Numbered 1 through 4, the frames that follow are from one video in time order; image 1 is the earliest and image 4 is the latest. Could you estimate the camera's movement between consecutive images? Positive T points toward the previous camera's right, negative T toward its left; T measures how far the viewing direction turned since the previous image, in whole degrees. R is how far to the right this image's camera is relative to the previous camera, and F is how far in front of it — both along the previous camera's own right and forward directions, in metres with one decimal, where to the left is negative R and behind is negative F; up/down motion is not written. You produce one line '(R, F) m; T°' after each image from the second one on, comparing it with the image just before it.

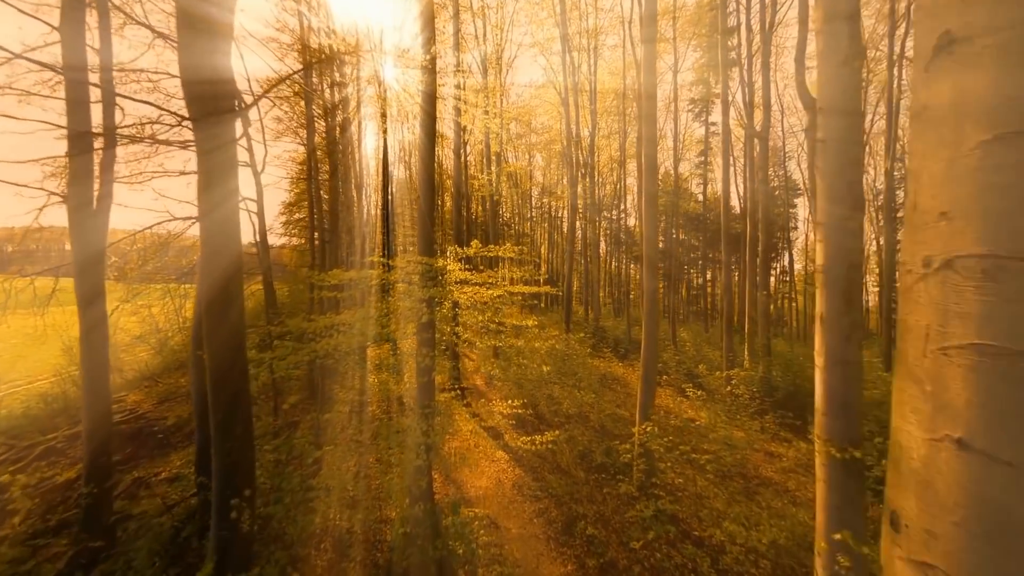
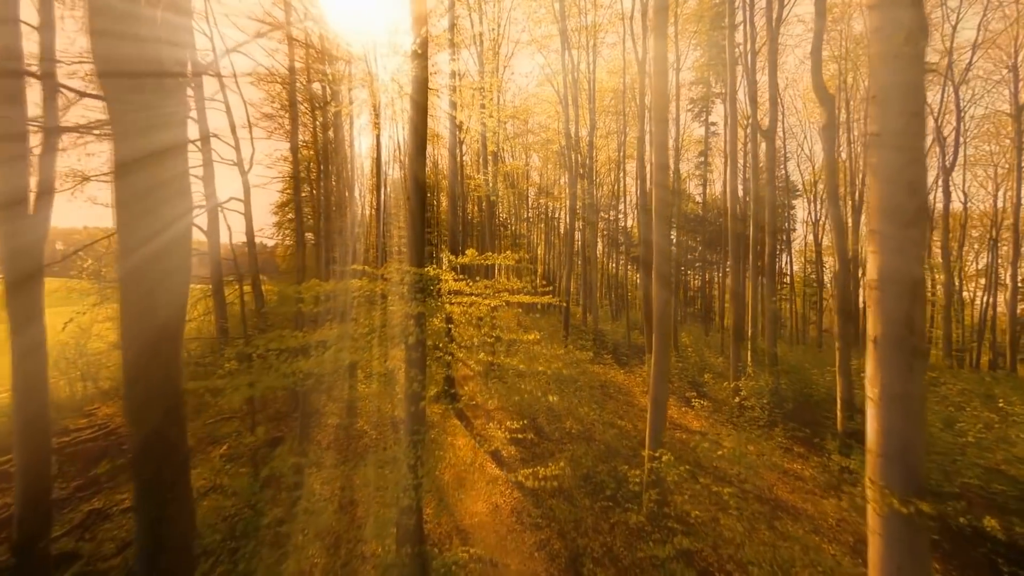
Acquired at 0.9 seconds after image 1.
(0.0, +0.5) m; +1°
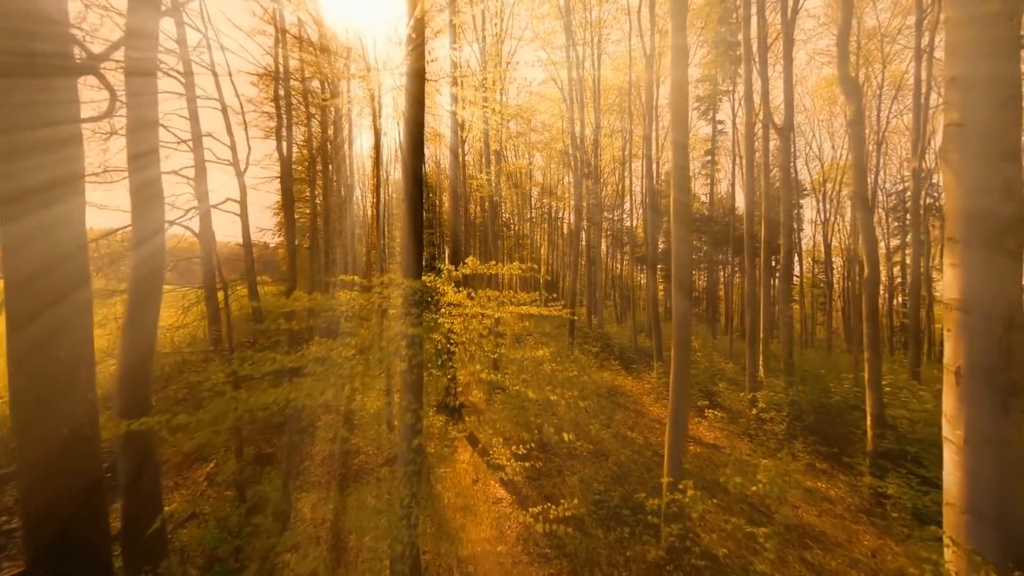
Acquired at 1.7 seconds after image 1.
(0.0, +0.4) m; 0°
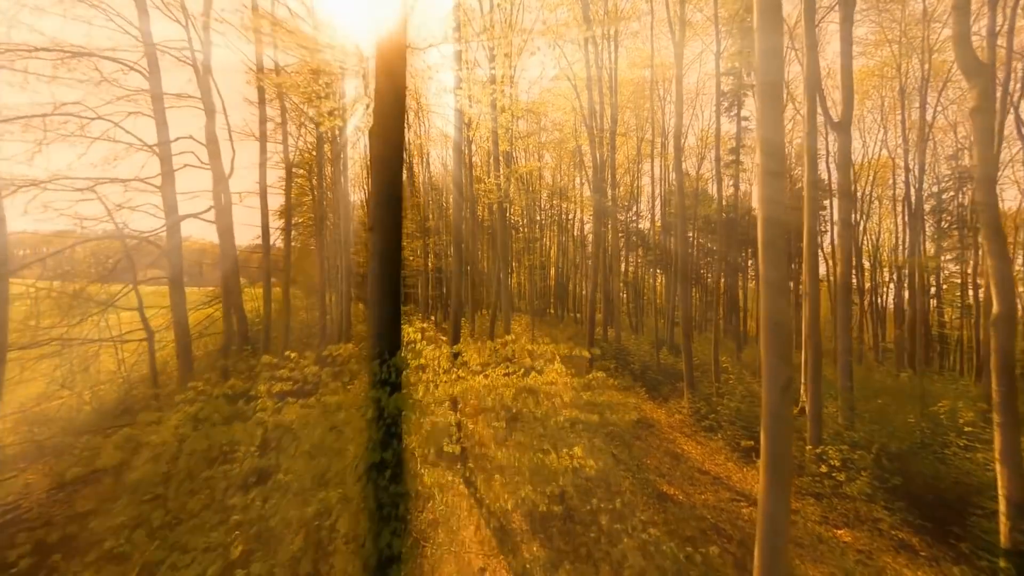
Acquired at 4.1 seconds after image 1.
(-0.1, +1.4) m; -1°
